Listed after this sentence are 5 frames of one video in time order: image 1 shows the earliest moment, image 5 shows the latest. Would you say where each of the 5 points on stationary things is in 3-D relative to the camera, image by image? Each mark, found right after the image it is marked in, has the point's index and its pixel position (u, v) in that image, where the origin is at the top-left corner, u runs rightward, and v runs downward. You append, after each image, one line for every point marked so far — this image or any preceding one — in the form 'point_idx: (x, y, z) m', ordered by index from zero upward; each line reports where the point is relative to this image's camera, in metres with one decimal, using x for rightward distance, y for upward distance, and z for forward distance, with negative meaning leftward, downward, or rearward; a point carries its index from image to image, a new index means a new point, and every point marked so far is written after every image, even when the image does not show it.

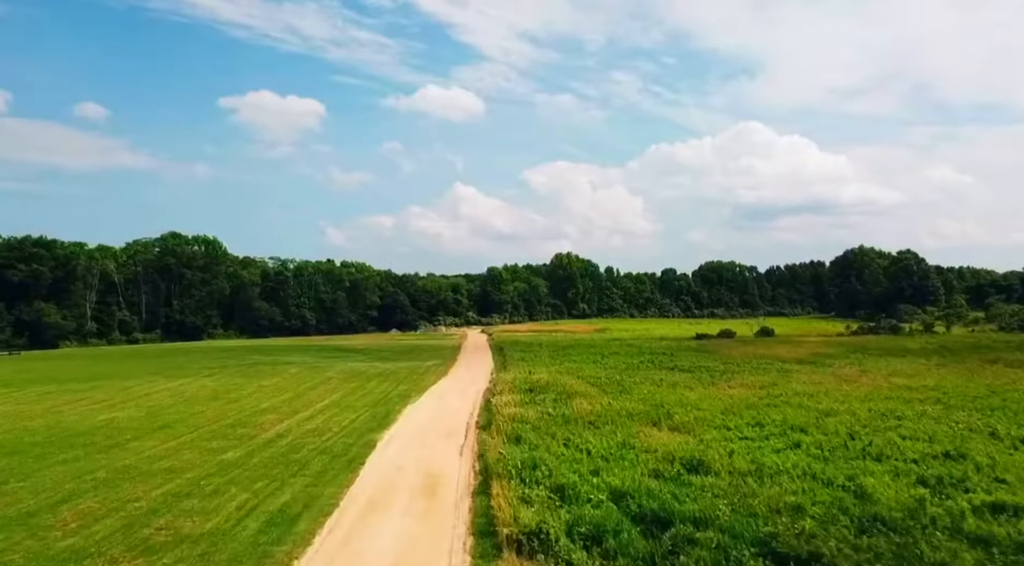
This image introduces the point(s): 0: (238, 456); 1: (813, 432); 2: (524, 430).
0: (-6.4, -4.0, +18.2) m
1: (+7.0, -3.5, +18.2) m
2: (+0.3, -3.6, +18.8) m
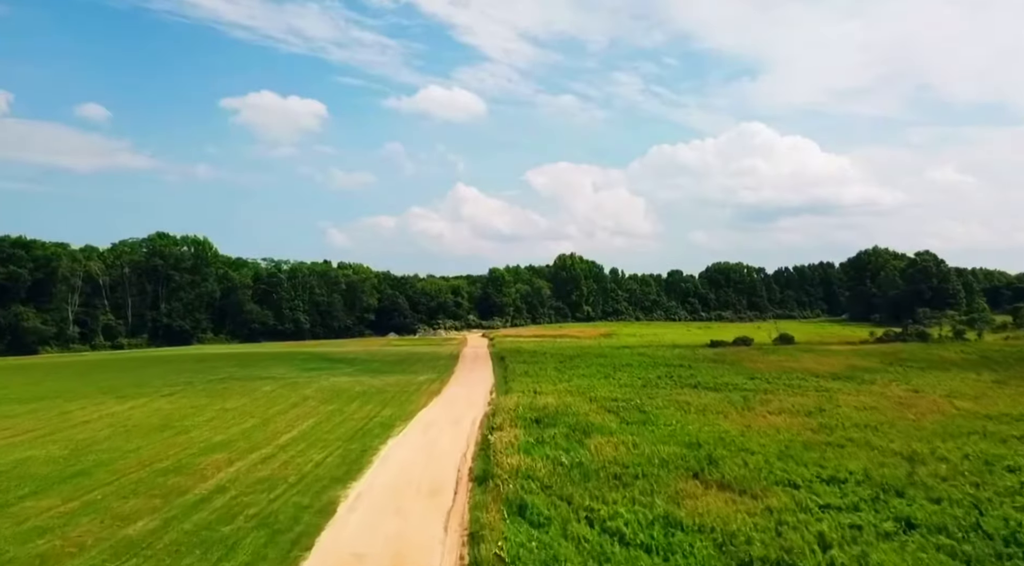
0: (-6.4, -4.3, +13.6) m
1: (+7.1, -3.7, +13.6) m
2: (+0.3, -3.8, +14.2) m
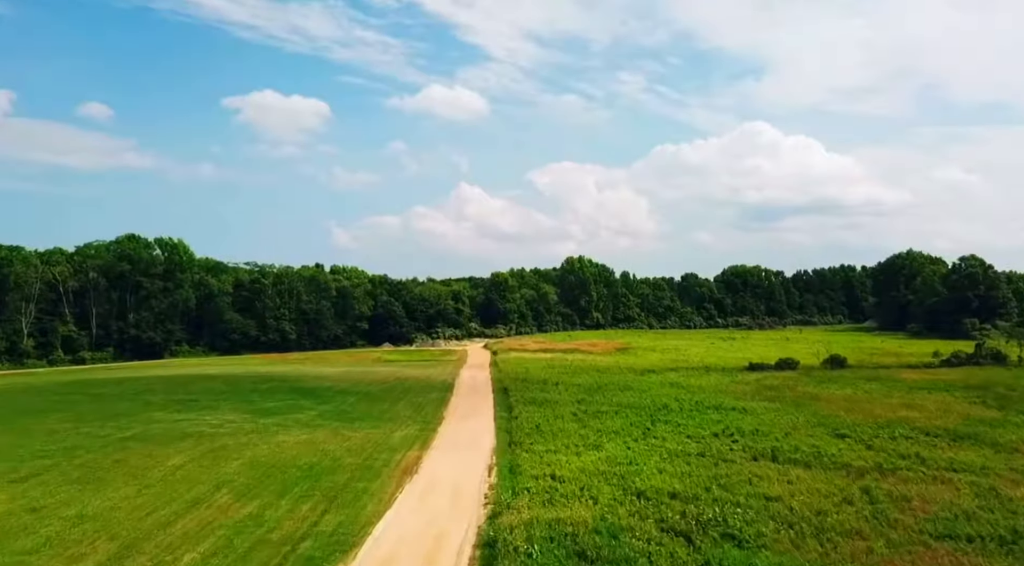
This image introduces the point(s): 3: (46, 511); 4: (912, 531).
0: (-6.2, -5.3, +3.6) m
1: (+7.2, -4.7, +3.5) m
2: (+0.5, -4.8, +4.2) m
3: (-11.7, -5.7, +19.7) m
4: (+8.8, -5.4, +17.2) m
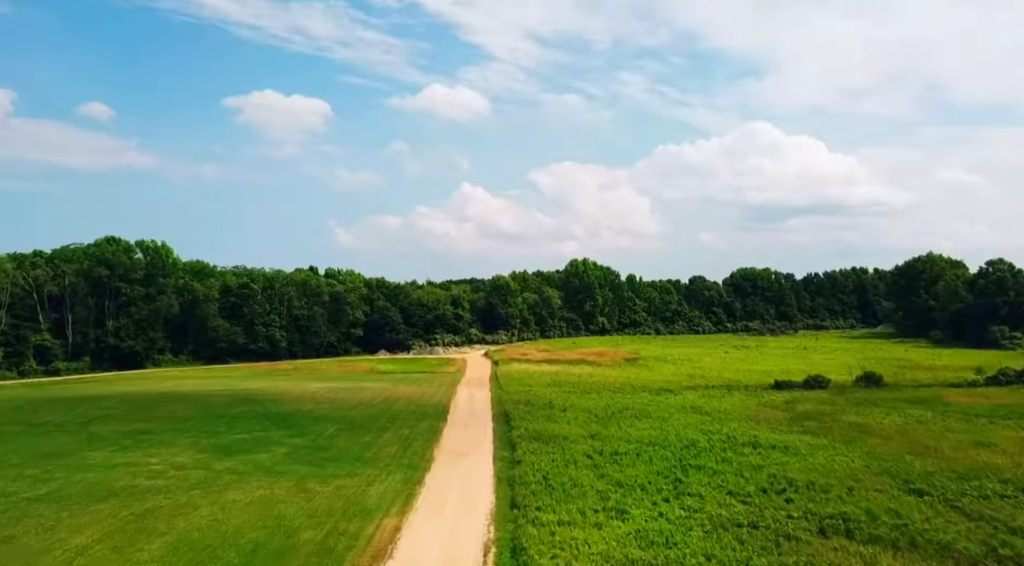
0: (-6.2, -5.9, -1.9) m
1: (+7.2, -5.4, -2.0) m
2: (+0.5, -5.5, -1.3) m
3: (-11.6, -6.3, +14.3) m
4: (+8.9, -6.1, +11.7) m
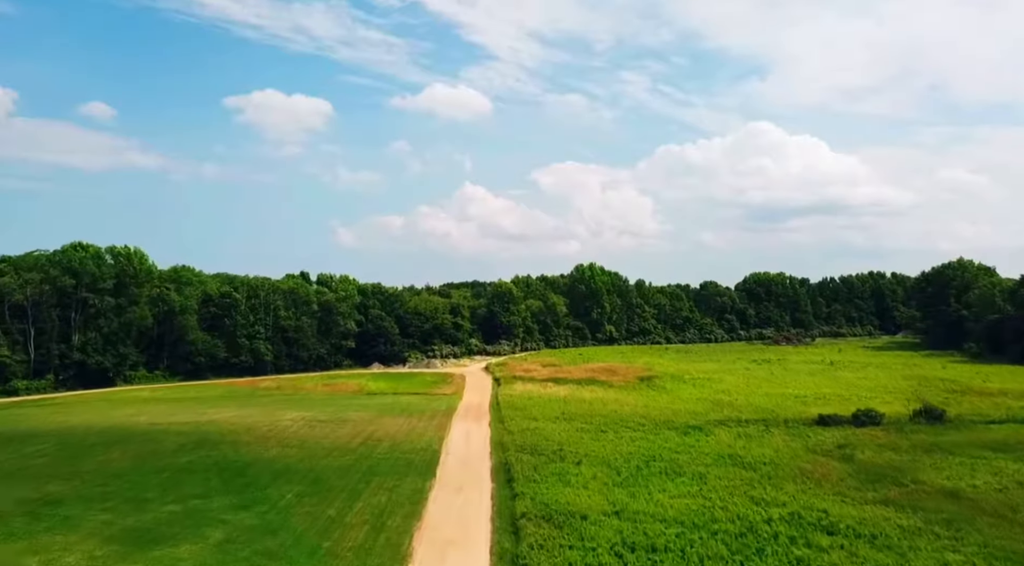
0: (-6.2, -7.1, -9.3) m
1: (+7.2, -6.6, -9.5) m
2: (+0.5, -6.6, -8.8) m
3: (-11.5, -7.5, +6.8) m
4: (+8.9, -7.2, +4.2) m
